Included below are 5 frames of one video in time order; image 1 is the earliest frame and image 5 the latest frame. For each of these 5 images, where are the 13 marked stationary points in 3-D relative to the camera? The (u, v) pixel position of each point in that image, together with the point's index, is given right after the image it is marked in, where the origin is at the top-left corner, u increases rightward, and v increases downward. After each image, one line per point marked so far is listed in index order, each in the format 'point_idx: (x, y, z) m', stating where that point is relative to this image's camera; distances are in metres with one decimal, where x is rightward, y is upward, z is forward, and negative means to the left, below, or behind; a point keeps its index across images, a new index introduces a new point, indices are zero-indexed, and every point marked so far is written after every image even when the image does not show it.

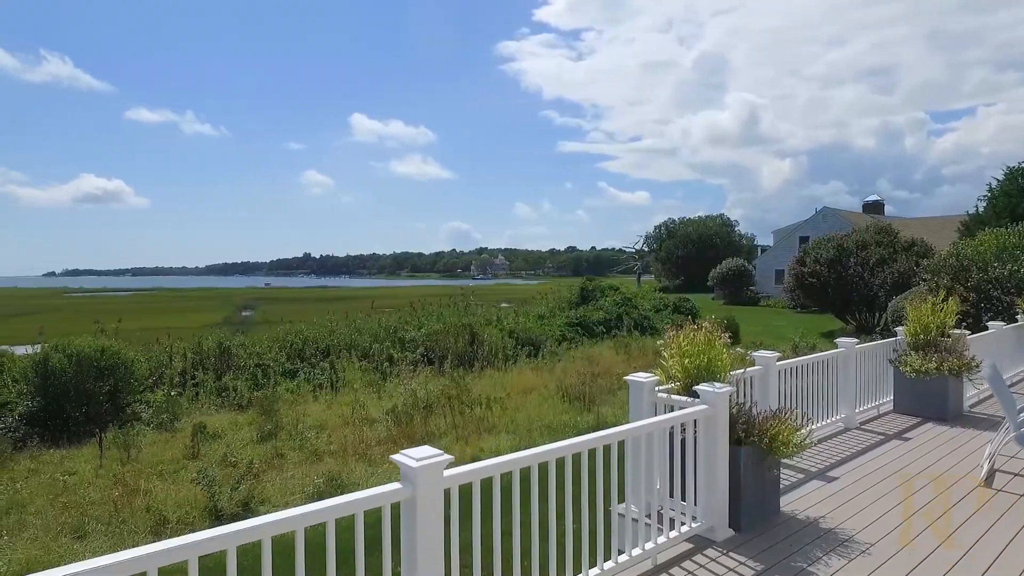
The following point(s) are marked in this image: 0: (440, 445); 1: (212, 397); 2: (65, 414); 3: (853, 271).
0: (-0.8, -1.9, +7.4) m
1: (-5.0, -1.8, +10.5) m
2: (-6.4, -1.8, +9.0) m
3: (+10.8, +0.6, +19.8) m
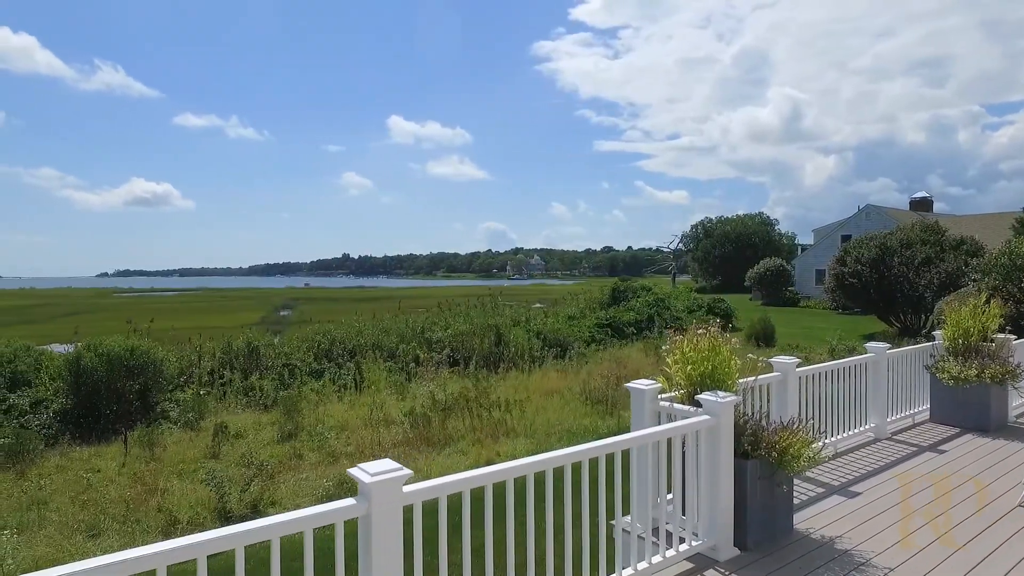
0: (-0.6, -1.9, +7.3) m
1: (-4.7, -1.8, +10.6) m
2: (-6.1, -1.8, +9.2) m
3: (+11.7, +0.5, +19.0) m
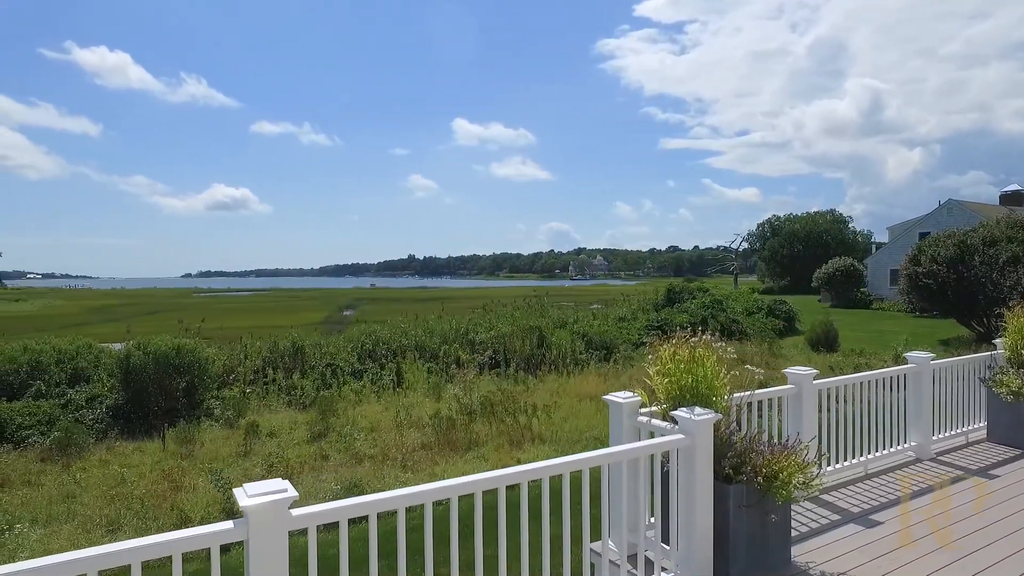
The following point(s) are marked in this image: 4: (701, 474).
0: (-0.3, -1.9, +7.2) m
1: (-4.0, -1.9, +10.9) m
2: (-5.6, -1.8, +9.6) m
3: (+13.1, +0.5, +17.5) m
4: (+0.8, -0.8, +2.6) m
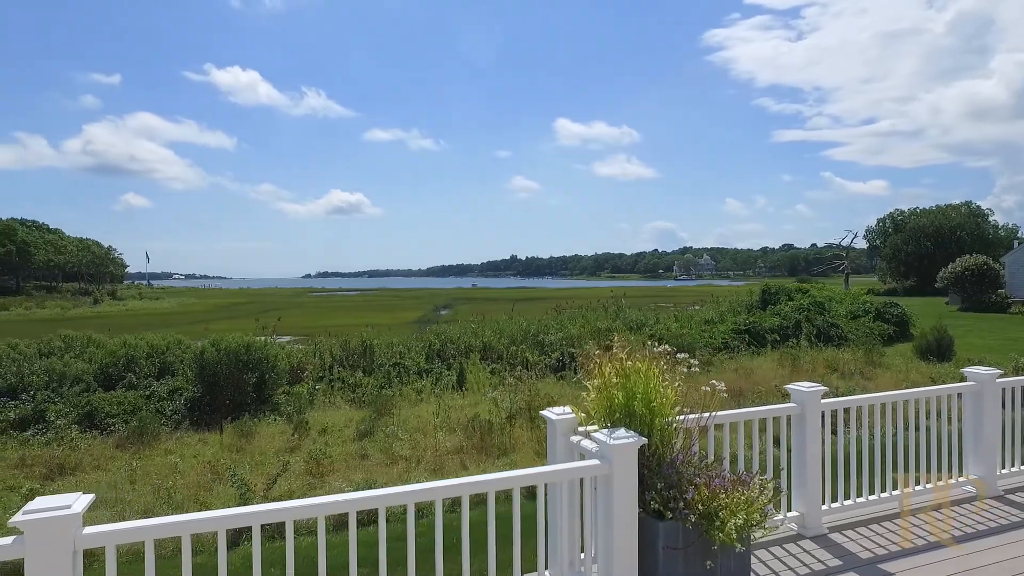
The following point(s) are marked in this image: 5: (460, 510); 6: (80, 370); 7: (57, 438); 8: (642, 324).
0: (0.0, -1.9, +6.9) m
1: (-3.0, -1.9, +11.2) m
2: (-4.8, -1.8, +10.2) m
3: (+15.0, +0.4, +14.9) m
4: (+0.4, -0.8, +2.2) m
5: (-0.5, -2.0, +5.5) m
6: (-7.3, -1.4, +10.6) m
7: (-6.2, -2.0, +8.5) m
8: (+3.3, -0.9, +15.7) m
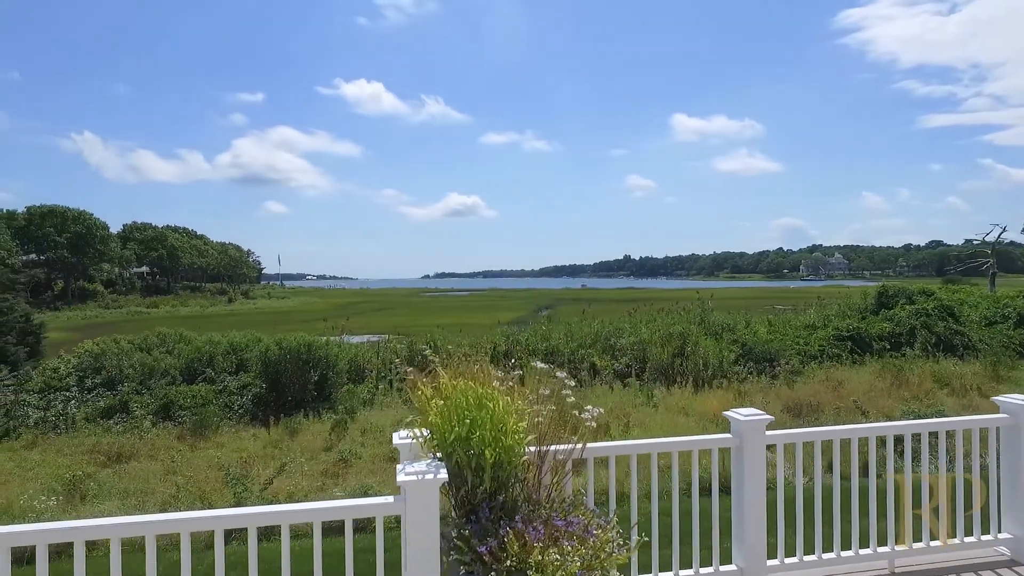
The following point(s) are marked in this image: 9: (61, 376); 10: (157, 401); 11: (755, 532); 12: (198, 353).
0: (+0.2, -1.9, +6.6) m
1: (-2.0, -1.9, +11.3) m
2: (-3.9, -1.9, +10.7) m
3: (+16.4, +0.4, +11.7) m
4: (-0.3, -0.8, +1.9) m
5: (-0.5, -2.0, +5.2) m
6: (-6.3, -1.4, +11.5) m
7: (-5.6, -2.1, +9.2) m
8: (+5.0, -0.9, +14.6) m
9: (-8.1, -1.6, +11.2) m
10: (-5.8, -1.8, +10.2) m
11: (+1.0, -1.0, +2.6) m
12: (-6.0, -1.2, +11.8) m
